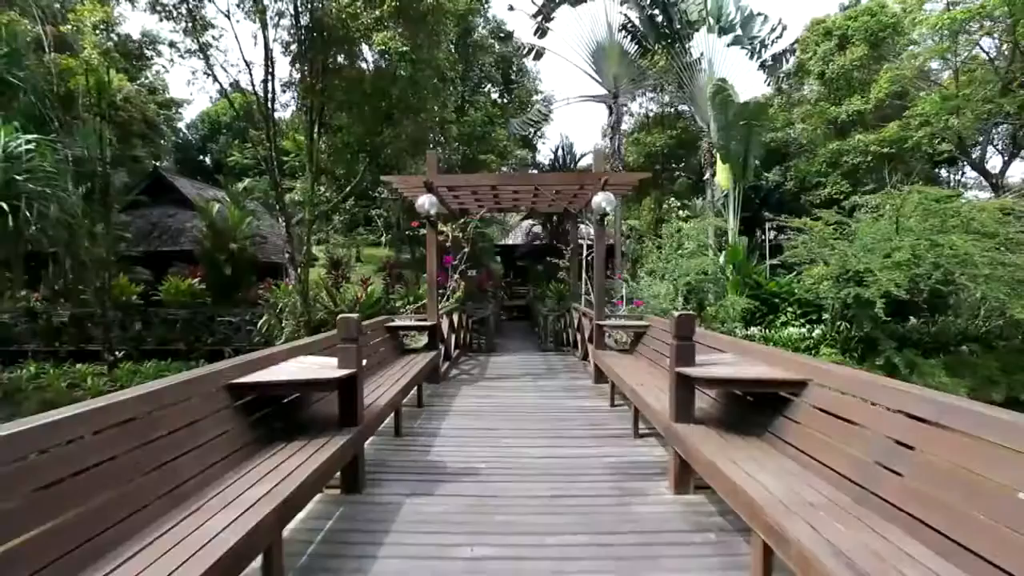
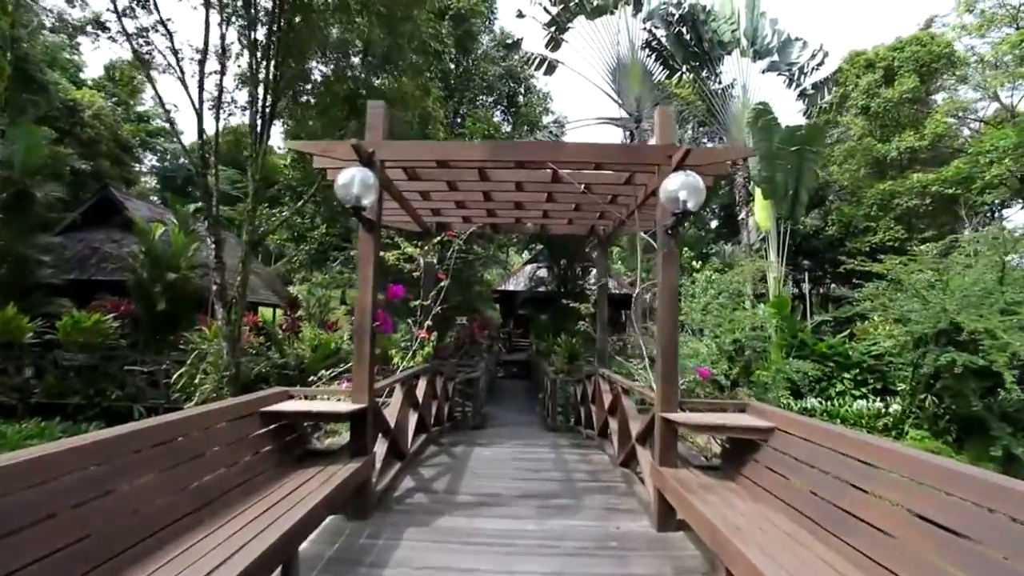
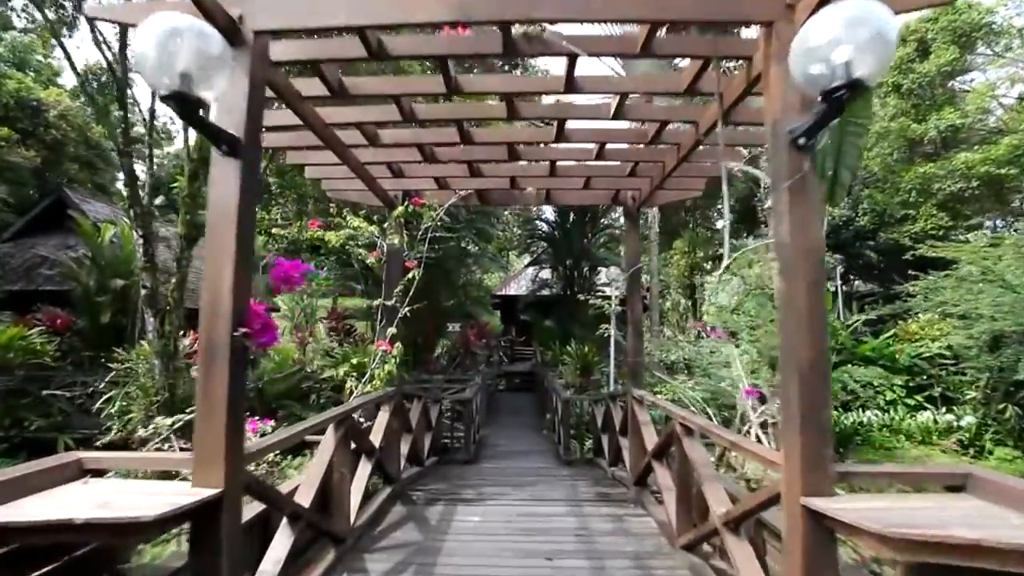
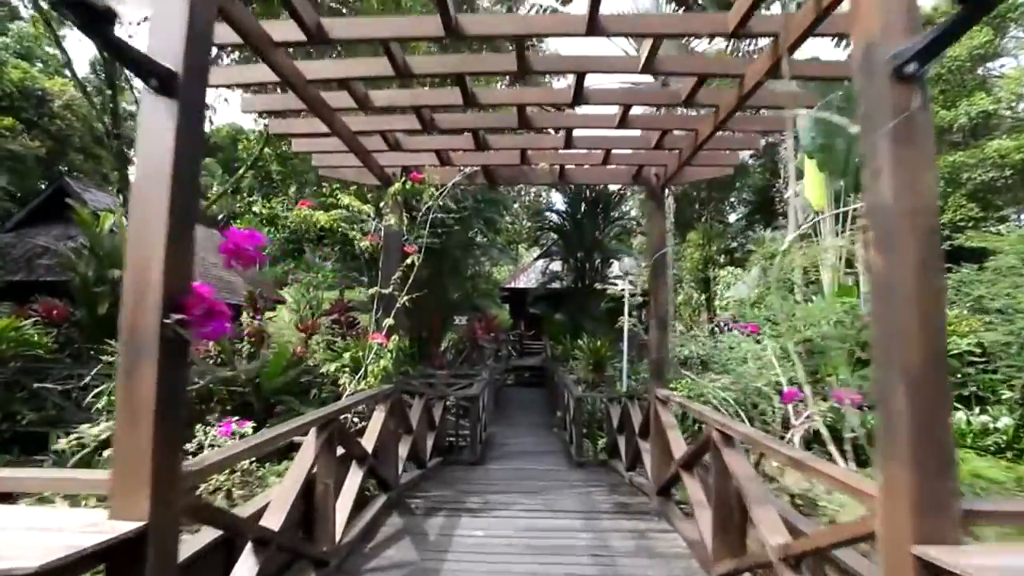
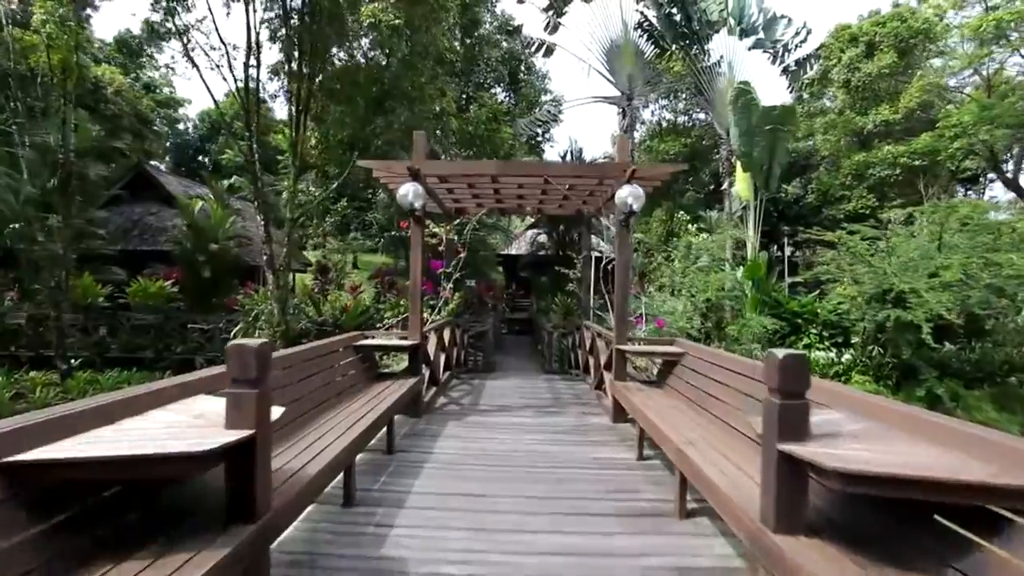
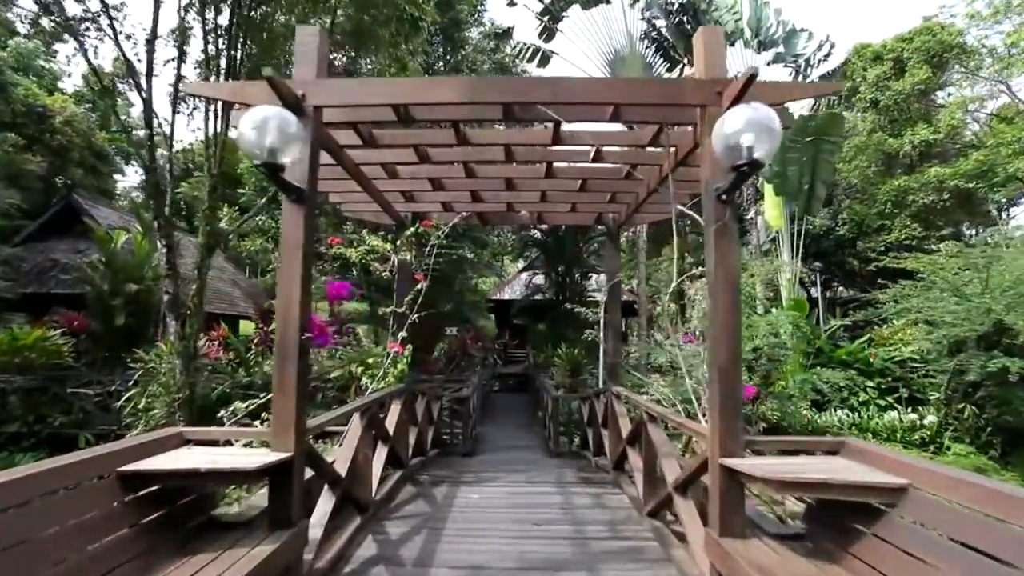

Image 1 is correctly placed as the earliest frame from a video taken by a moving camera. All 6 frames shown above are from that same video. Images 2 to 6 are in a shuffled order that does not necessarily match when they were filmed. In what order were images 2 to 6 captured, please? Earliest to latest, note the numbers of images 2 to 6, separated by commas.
5, 2, 6, 3, 4
